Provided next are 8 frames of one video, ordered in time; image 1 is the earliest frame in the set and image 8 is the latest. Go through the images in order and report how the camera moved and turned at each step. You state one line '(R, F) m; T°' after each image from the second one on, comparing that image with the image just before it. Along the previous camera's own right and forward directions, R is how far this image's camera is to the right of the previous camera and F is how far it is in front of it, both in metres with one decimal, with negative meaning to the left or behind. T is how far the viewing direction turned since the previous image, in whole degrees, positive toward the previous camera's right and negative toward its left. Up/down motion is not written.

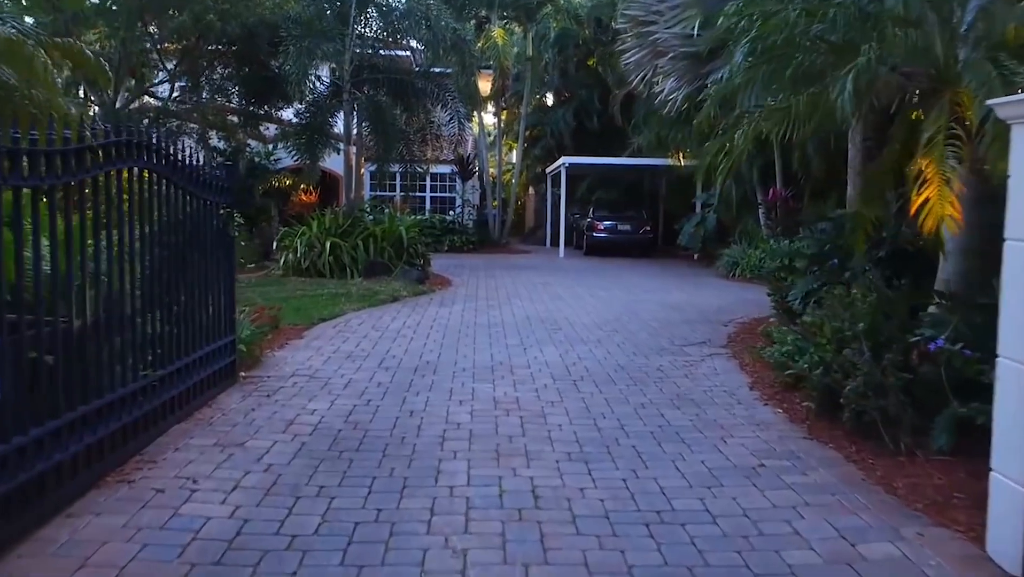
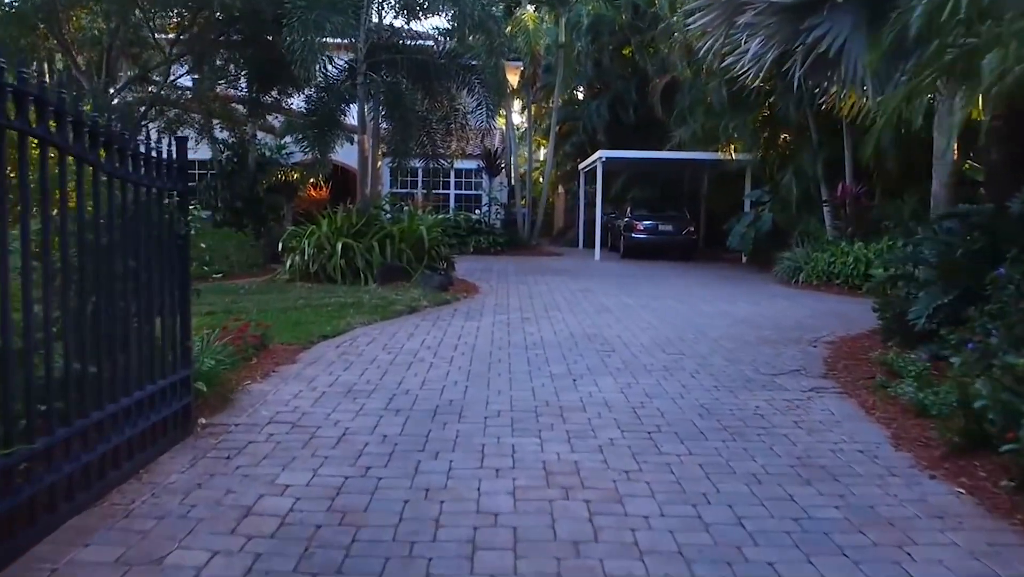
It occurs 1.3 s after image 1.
(-0.2, +2.2) m; -2°
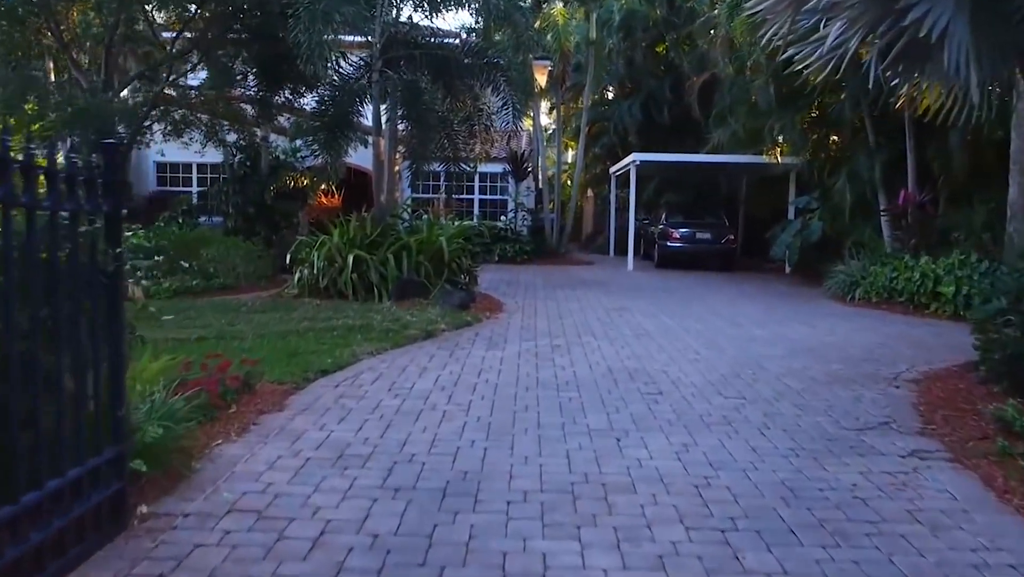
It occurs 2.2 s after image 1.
(0.0, +1.4) m; -2°
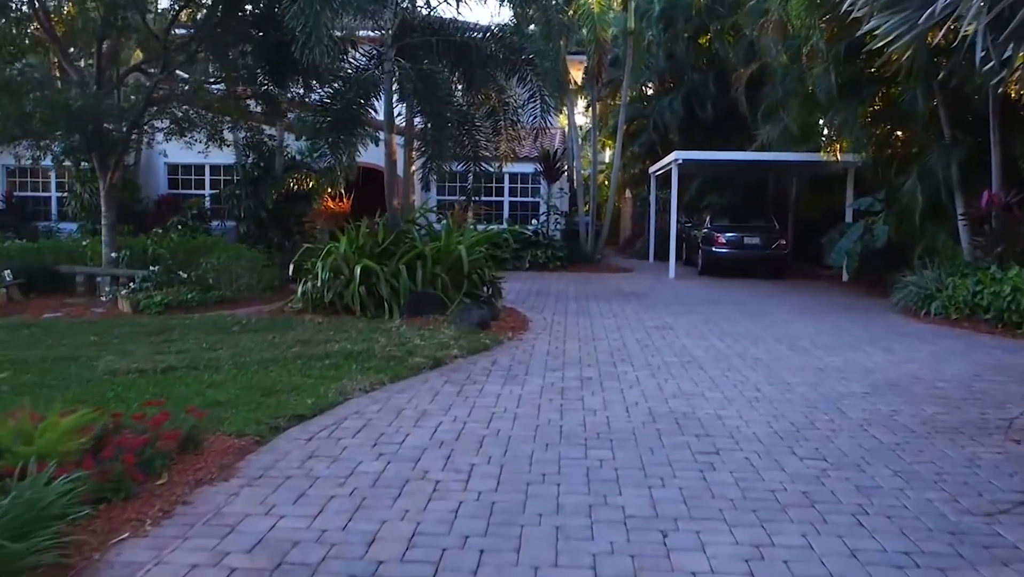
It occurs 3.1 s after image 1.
(+0.2, +1.7) m; -2°
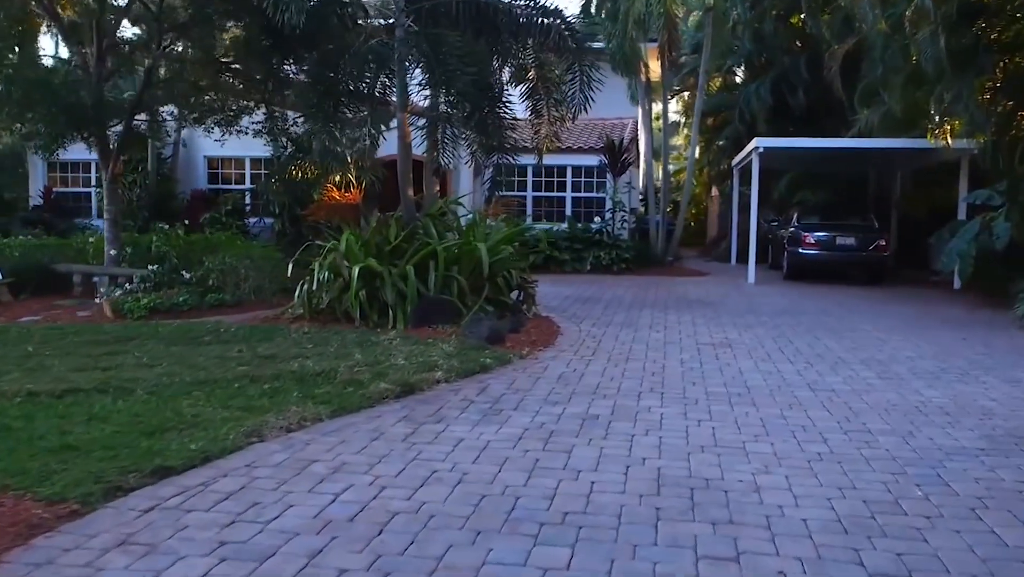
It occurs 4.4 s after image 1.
(+0.9, +2.2) m; -6°
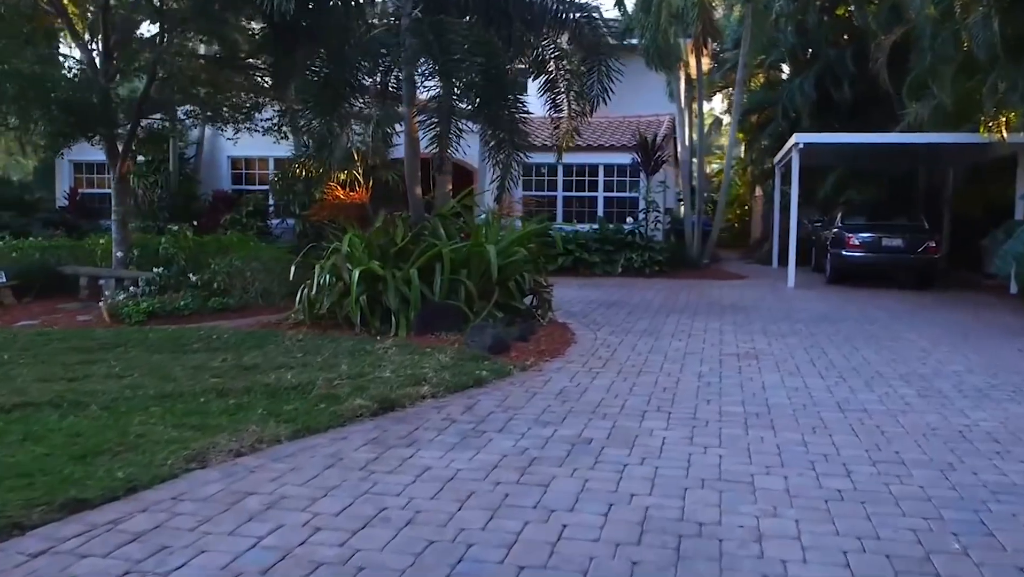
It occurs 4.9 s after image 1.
(+0.4, +0.8) m; -3°
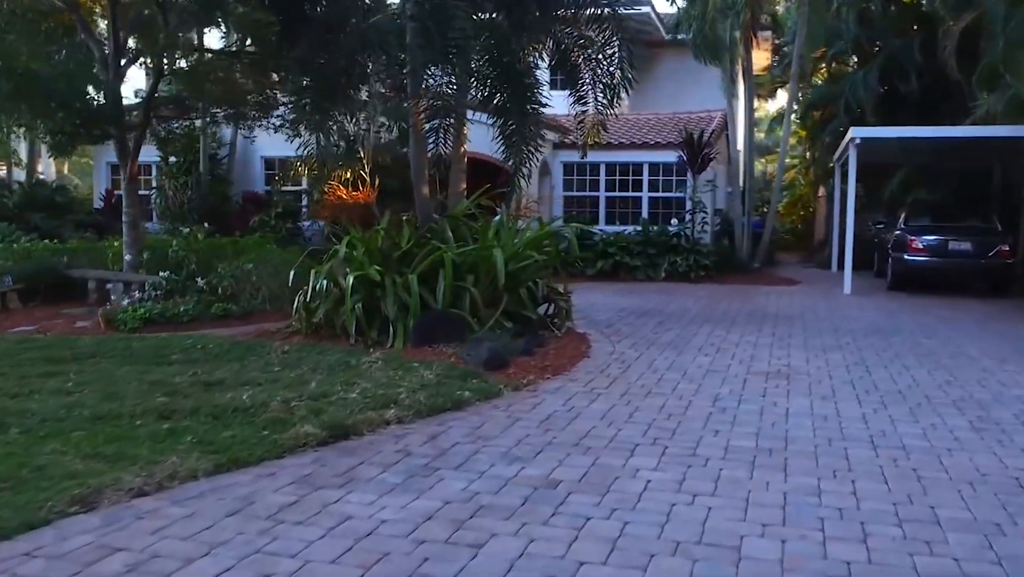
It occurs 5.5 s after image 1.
(+0.6, +0.9) m; -4°
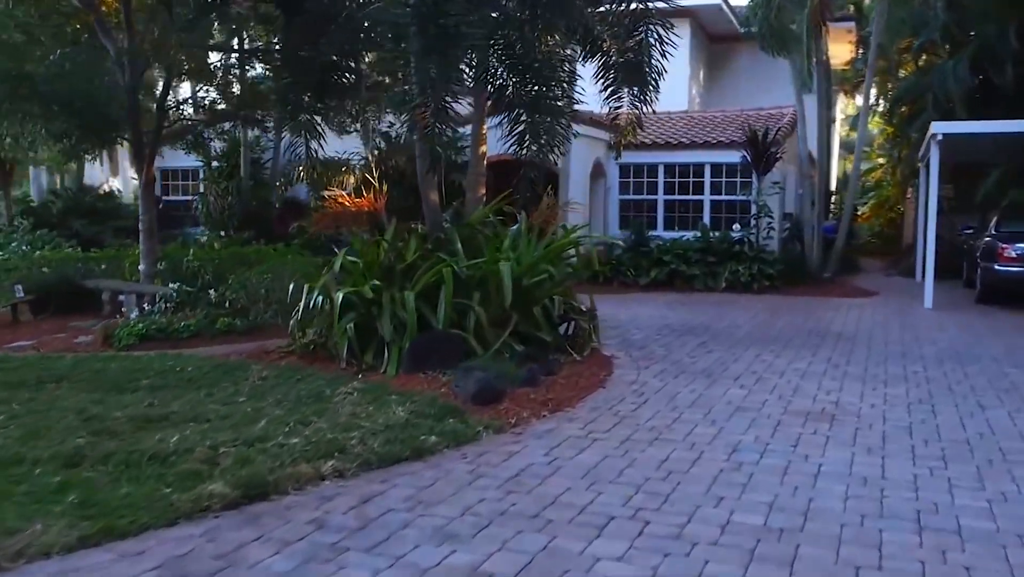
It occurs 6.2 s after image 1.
(+0.7, +1.1) m; -5°
